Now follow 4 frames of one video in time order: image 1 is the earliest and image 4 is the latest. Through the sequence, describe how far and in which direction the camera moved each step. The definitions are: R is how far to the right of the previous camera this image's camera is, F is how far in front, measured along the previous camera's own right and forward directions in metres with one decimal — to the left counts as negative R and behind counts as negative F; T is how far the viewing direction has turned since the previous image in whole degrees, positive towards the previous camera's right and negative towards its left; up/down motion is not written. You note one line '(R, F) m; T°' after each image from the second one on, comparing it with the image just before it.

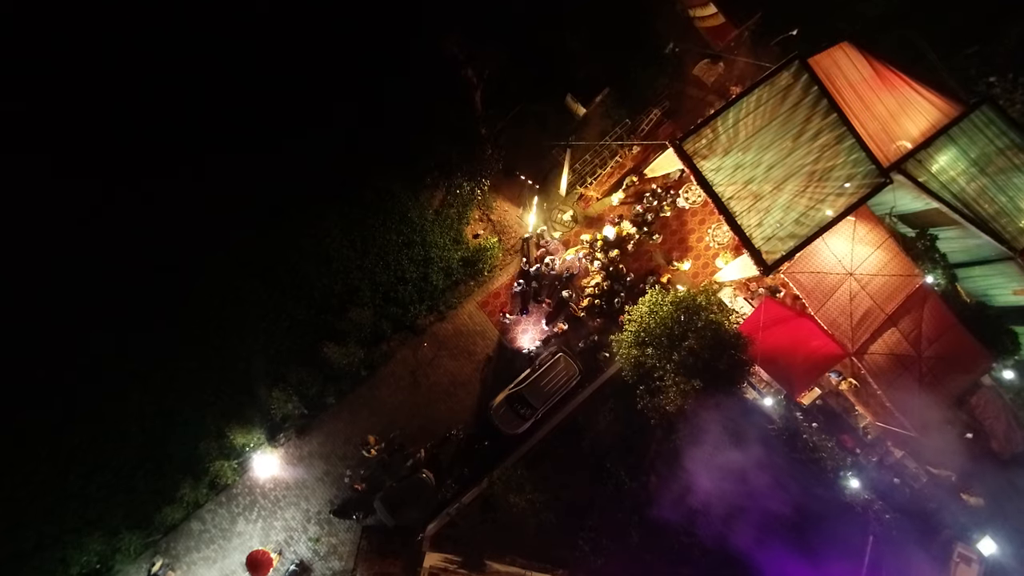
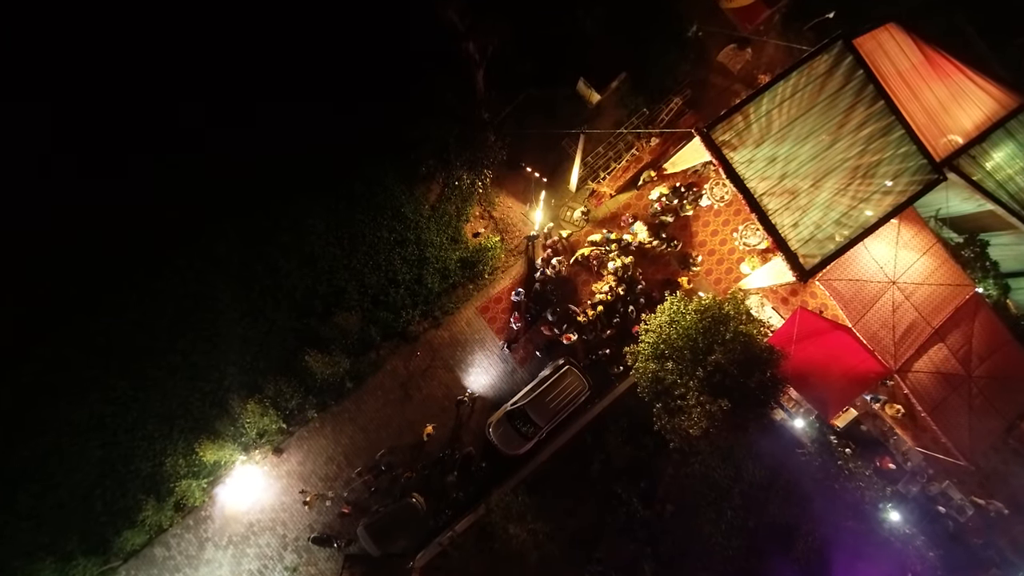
(-0.1, +1.8) m; 0°
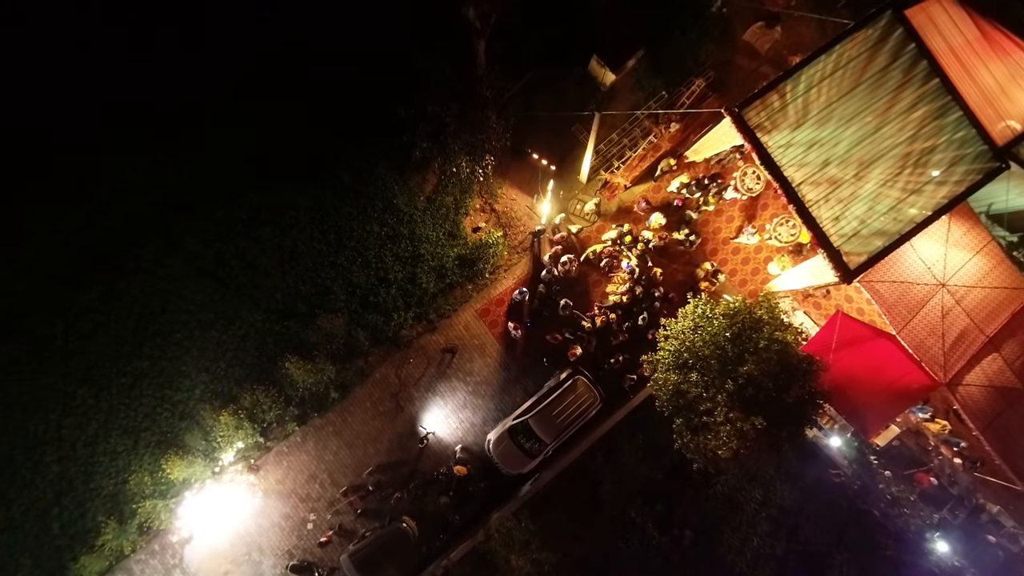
(-0.1, +1.6) m; 0°
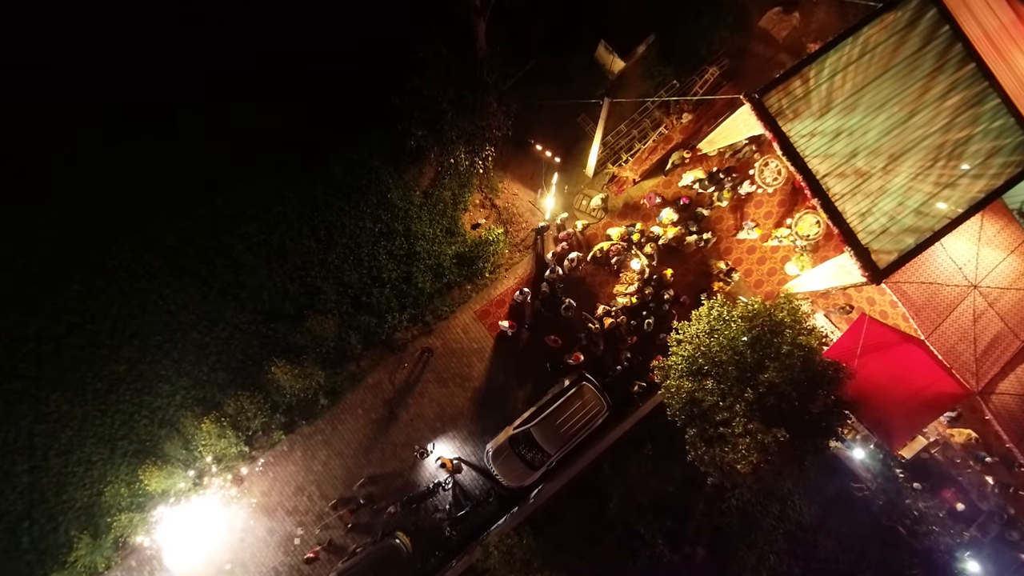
(0.0, +0.9) m; 0°
